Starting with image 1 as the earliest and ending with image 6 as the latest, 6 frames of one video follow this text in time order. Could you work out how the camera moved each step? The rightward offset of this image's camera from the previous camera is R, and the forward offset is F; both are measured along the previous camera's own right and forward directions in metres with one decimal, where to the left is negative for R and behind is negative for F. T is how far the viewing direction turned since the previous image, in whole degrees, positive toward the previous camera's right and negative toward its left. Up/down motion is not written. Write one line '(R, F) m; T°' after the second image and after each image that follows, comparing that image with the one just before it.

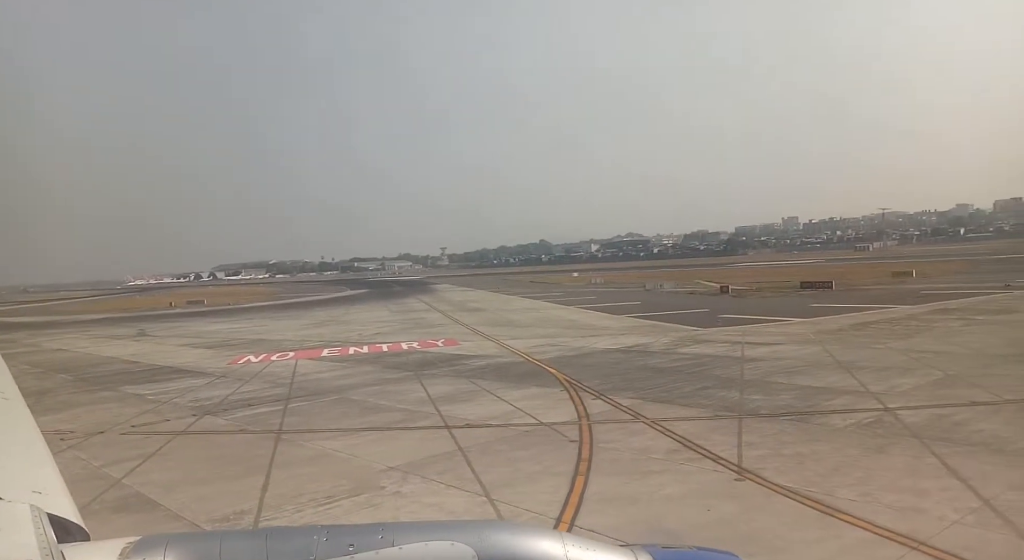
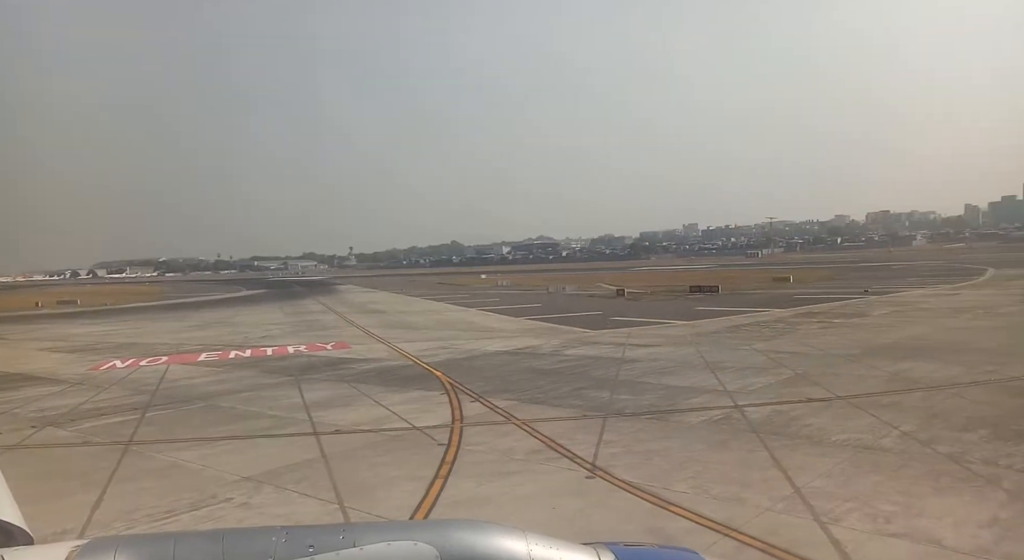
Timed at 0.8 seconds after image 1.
(+1.3, -0.1) m; +8°
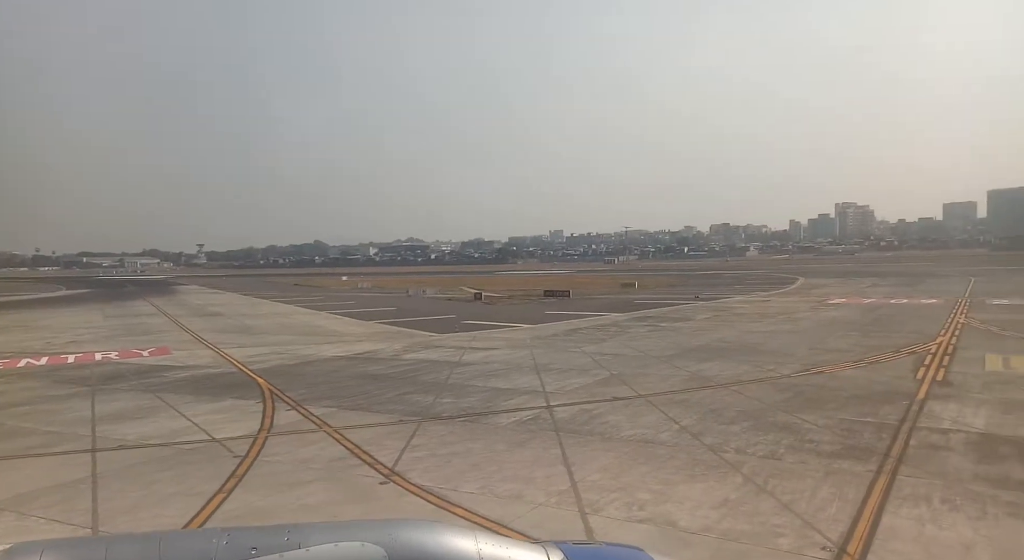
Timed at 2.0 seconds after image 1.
(+1.8, -0.3) m; +11°
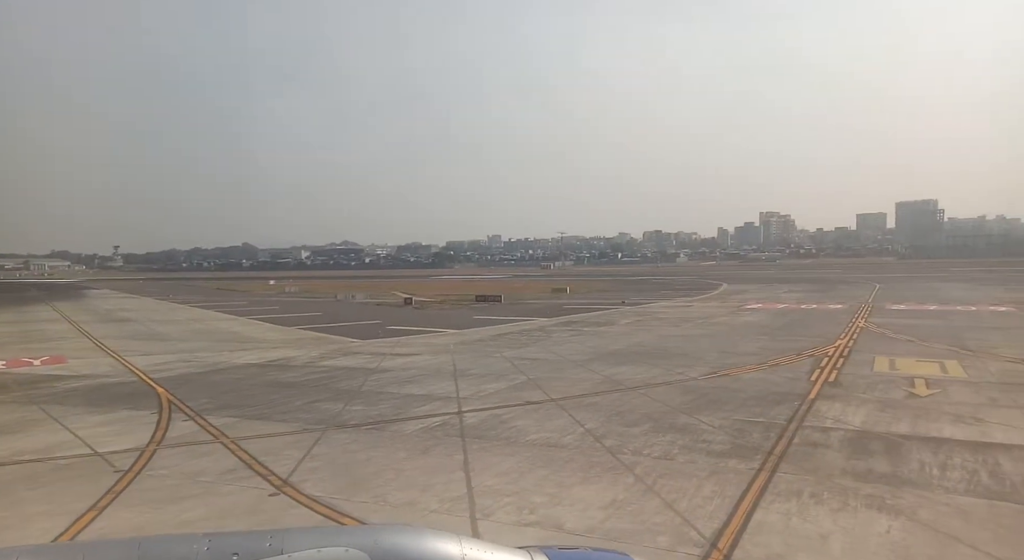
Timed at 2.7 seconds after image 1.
(+1.0, -0.1) m; +5°
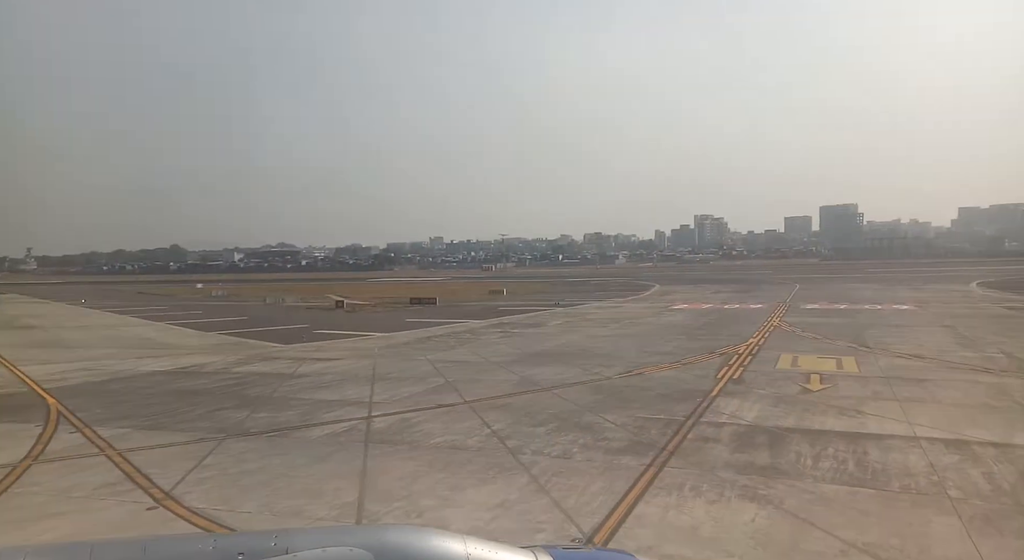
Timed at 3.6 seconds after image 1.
(+1.3, -0.2) m; +4°
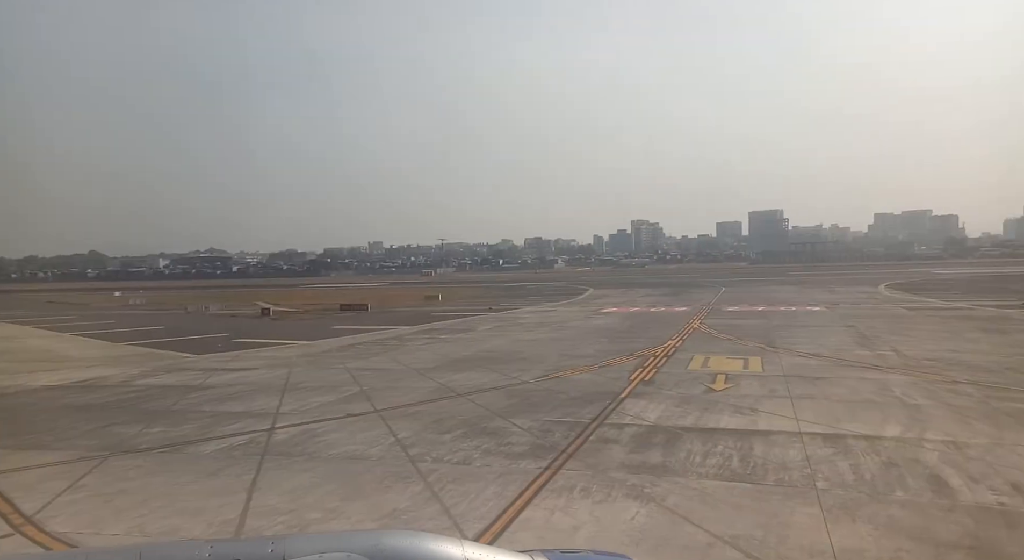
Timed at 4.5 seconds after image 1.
(+1.3, -0.1) m; +5°
